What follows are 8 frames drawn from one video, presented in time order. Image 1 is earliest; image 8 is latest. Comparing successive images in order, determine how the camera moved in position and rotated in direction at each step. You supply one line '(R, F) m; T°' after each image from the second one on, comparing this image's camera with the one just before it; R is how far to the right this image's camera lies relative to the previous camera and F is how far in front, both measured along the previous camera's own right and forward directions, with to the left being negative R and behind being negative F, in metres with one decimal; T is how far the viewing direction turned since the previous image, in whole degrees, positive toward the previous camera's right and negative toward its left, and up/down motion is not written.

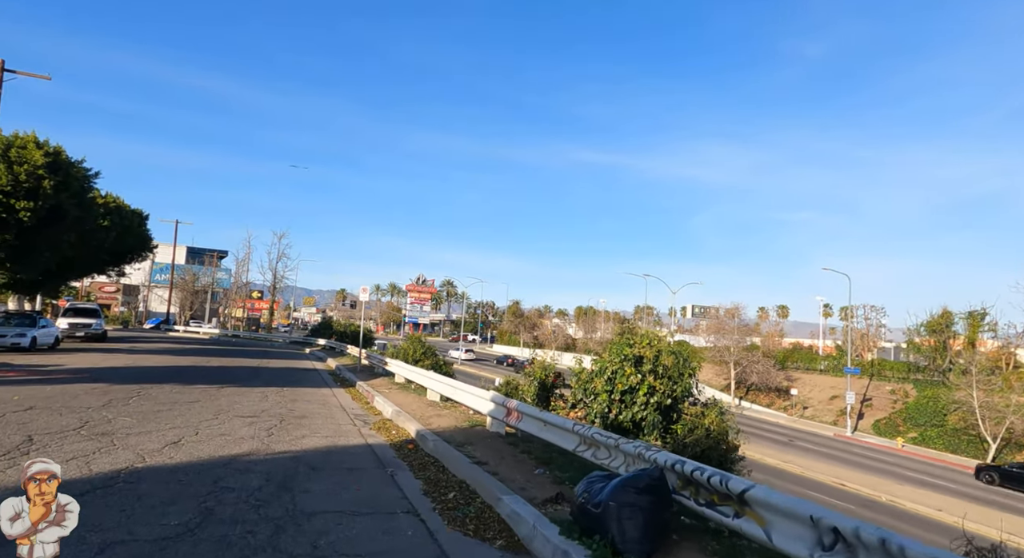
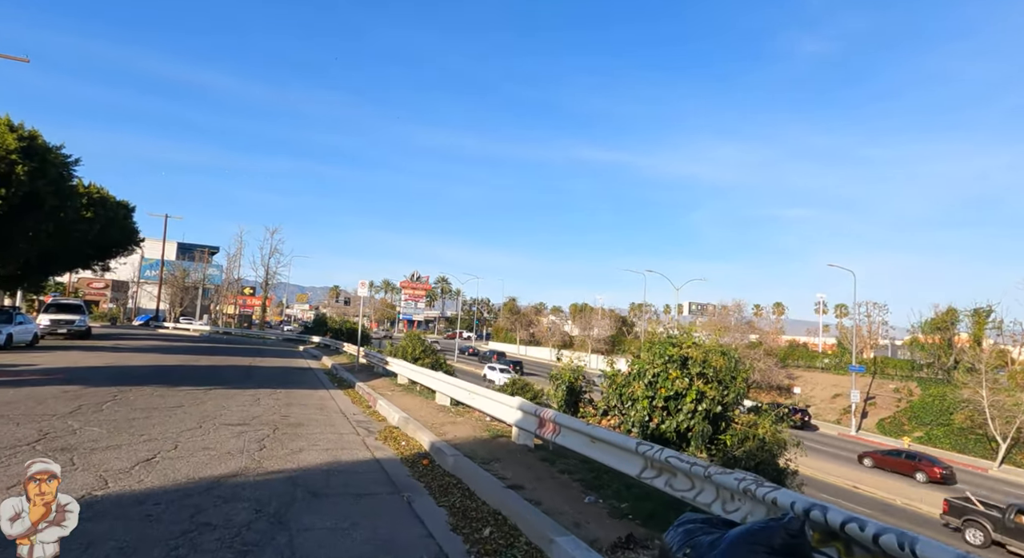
(-0.4, +1.1) m; +1°
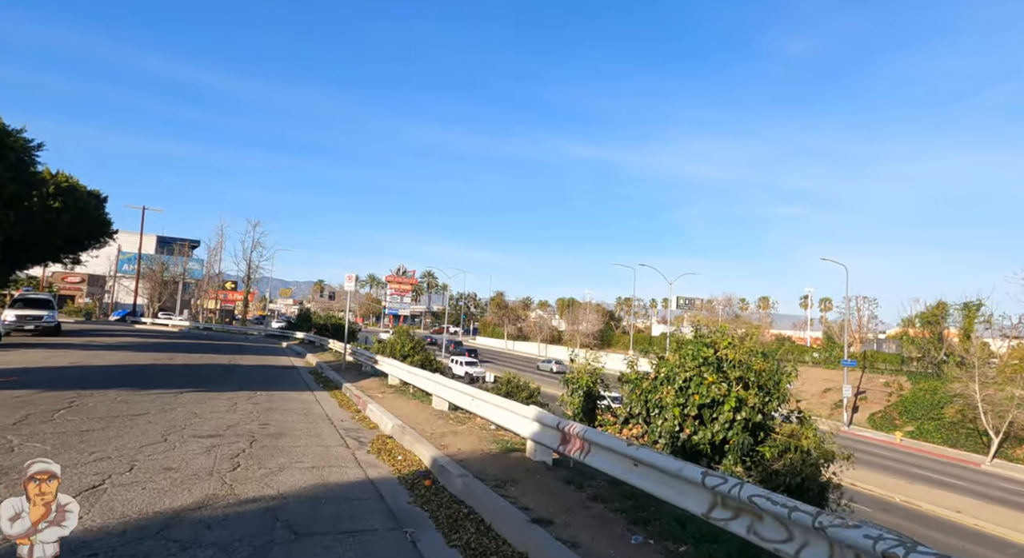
(-0.3, +1.0) m; +1°
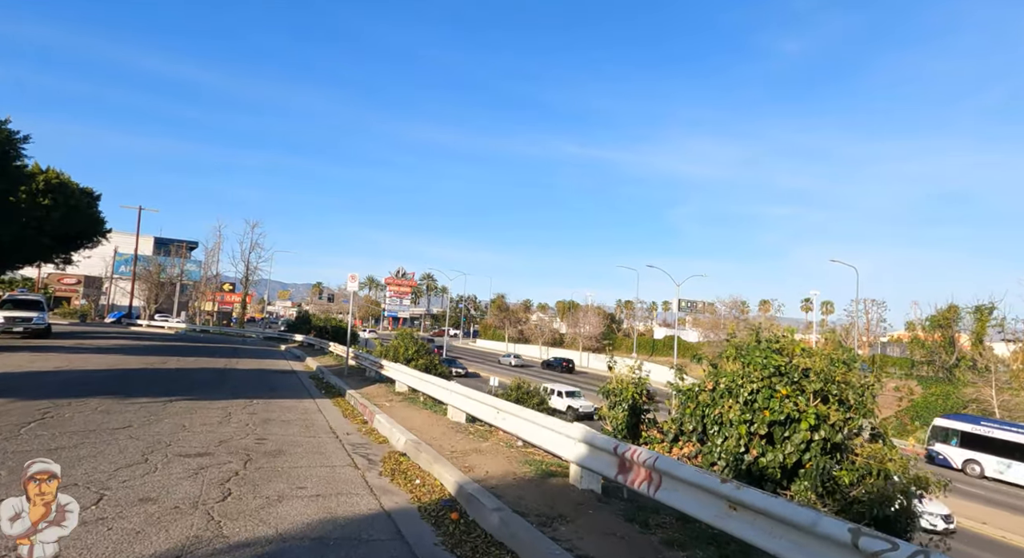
(-0.4, +1.0) m; 0°
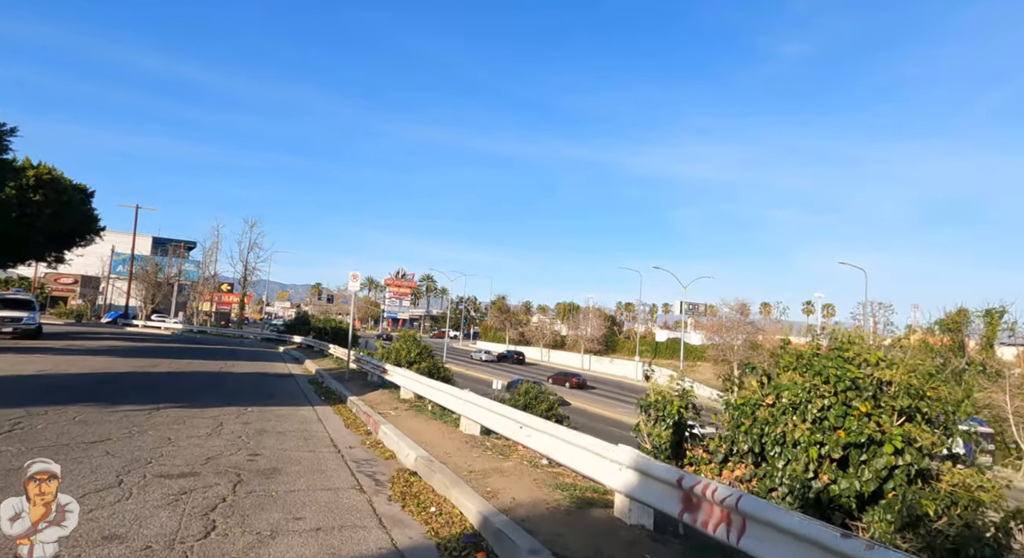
(-0.3, +0.8) m; 0°
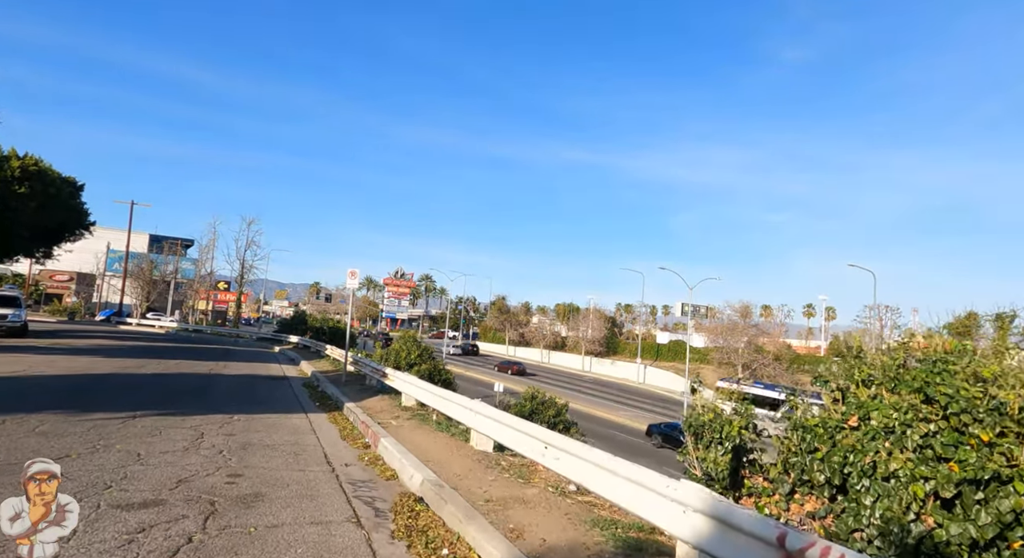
(-0.2, +1.0) m; 0°
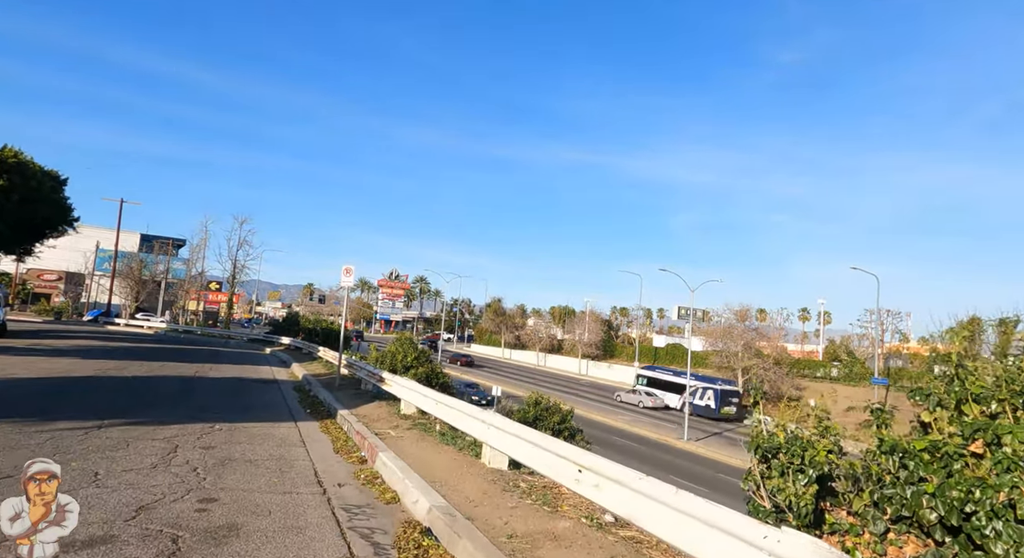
(-0.3, +0.9) m; +1°
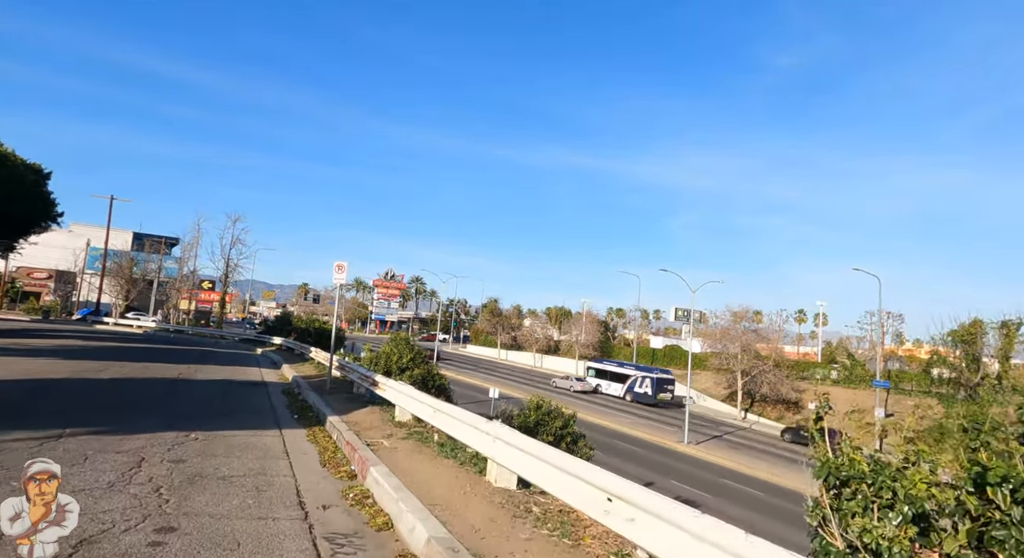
(-0.1, +0.8) m; 0°
